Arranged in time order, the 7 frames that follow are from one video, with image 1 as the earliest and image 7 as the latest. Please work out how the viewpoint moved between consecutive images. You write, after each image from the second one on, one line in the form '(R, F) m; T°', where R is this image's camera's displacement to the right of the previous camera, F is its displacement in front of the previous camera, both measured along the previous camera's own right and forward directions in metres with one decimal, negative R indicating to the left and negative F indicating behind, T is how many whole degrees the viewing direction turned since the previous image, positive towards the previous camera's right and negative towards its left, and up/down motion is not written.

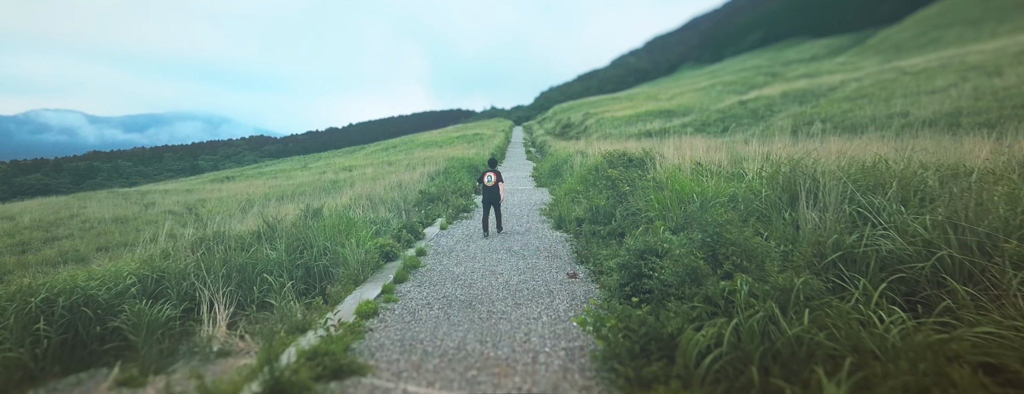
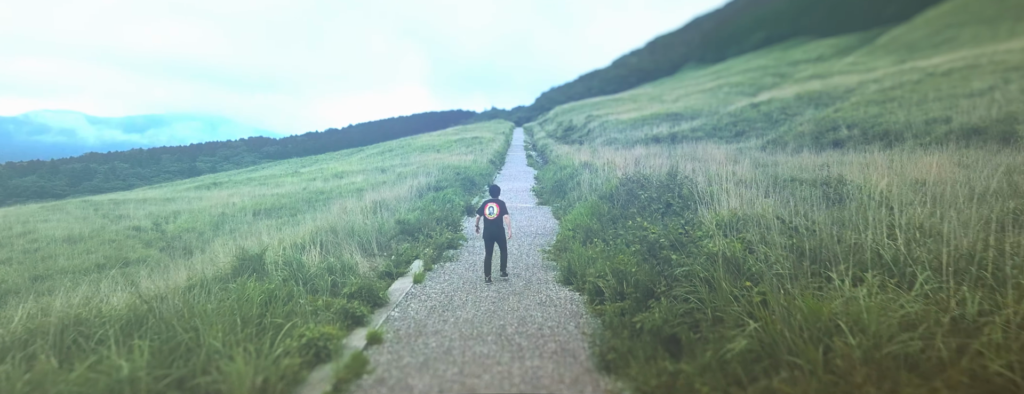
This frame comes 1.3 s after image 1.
(+0.1, +1.1) m; 0°
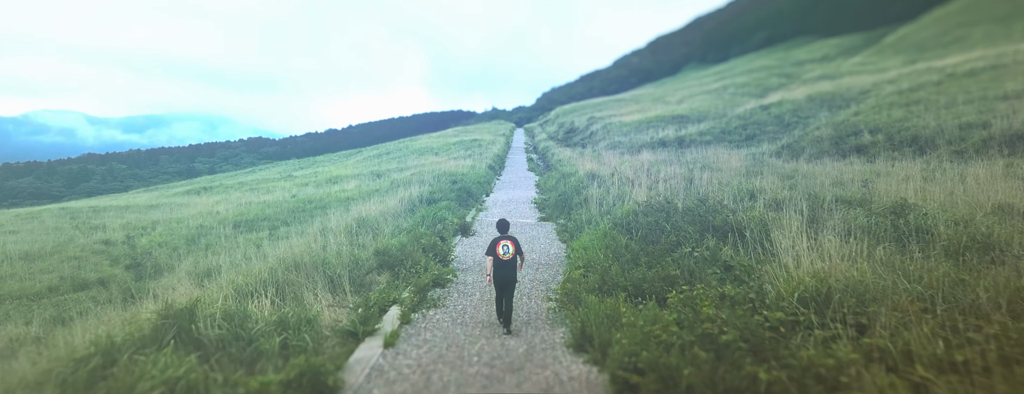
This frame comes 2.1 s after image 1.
(0.0, +0.8) m; 0°
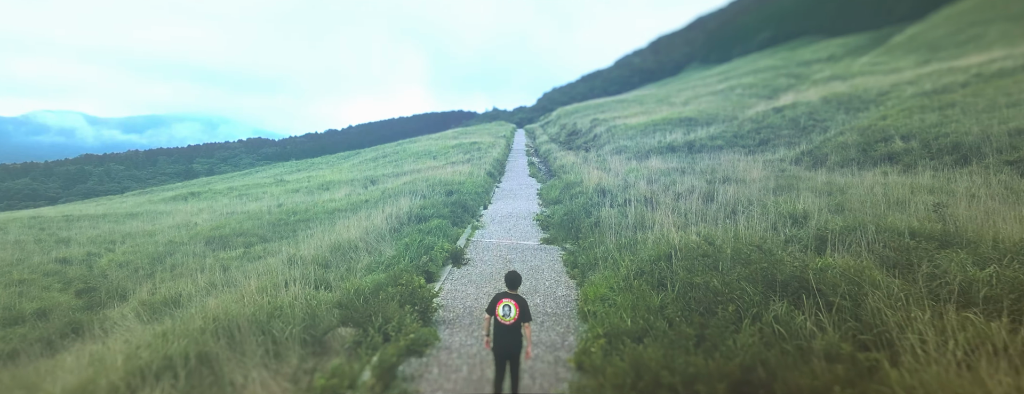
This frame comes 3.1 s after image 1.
(0.0, +0.9) m; 0°
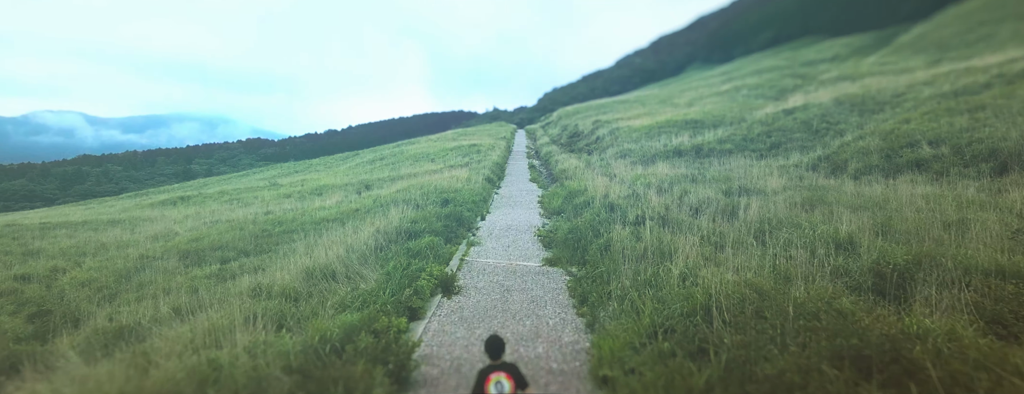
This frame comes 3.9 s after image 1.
(0.0, +0.7) m; 0°
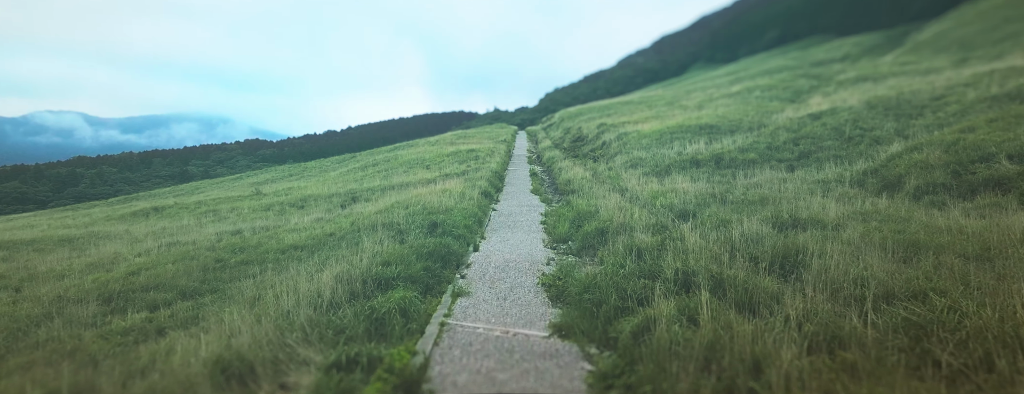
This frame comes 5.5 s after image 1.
(+0.1, +1.6) m; 0°
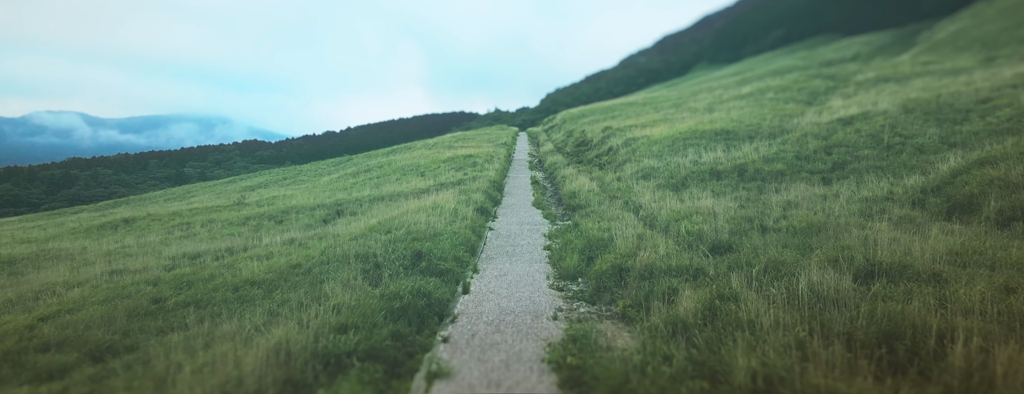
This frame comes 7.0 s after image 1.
(+0.1, +1.5) m; 0°
